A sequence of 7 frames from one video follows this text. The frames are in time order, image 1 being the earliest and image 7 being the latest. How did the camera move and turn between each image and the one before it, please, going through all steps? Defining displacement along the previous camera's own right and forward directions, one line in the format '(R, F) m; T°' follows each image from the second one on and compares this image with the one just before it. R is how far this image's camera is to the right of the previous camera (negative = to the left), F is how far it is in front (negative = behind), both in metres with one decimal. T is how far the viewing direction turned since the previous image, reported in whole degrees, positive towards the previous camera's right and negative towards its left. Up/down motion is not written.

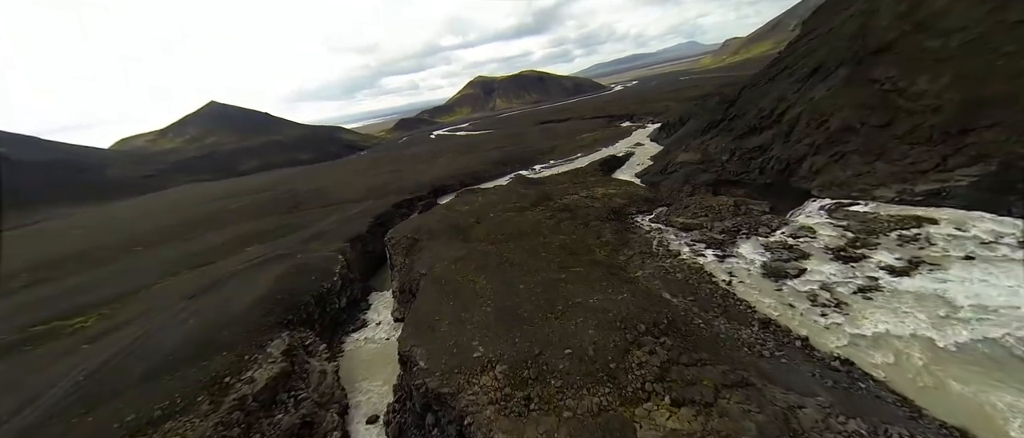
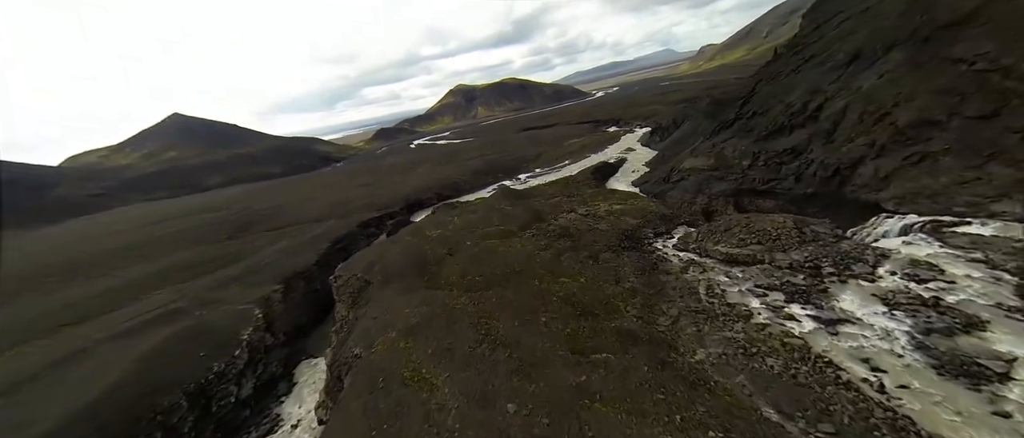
(+0.2, +6.0) m; +3°
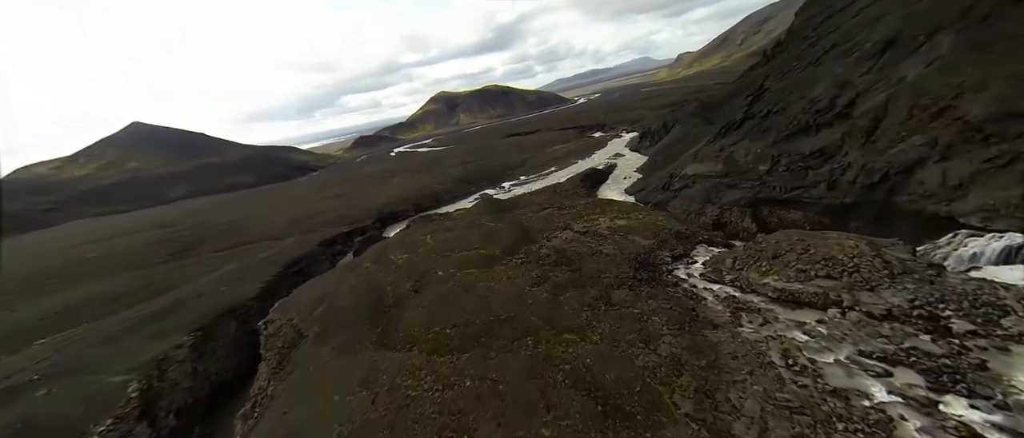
(+0.1, +4.5) m; +3°
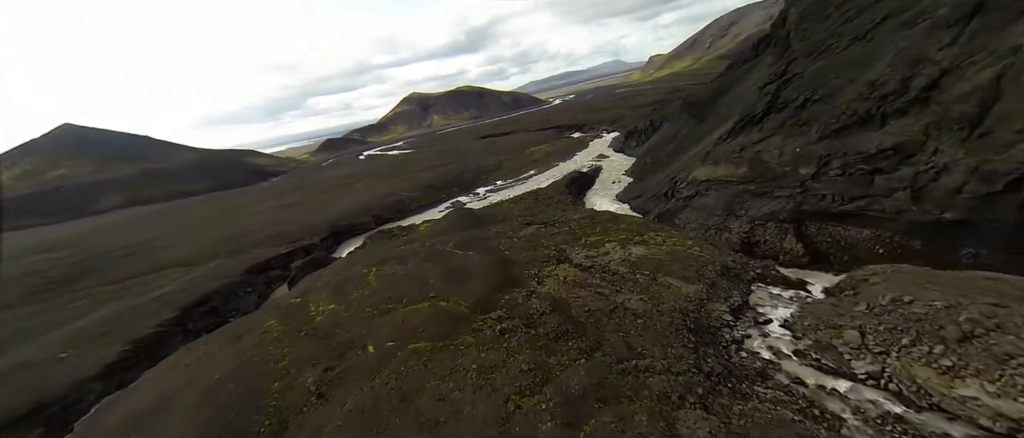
(+0.2, +6.4) m; +4°
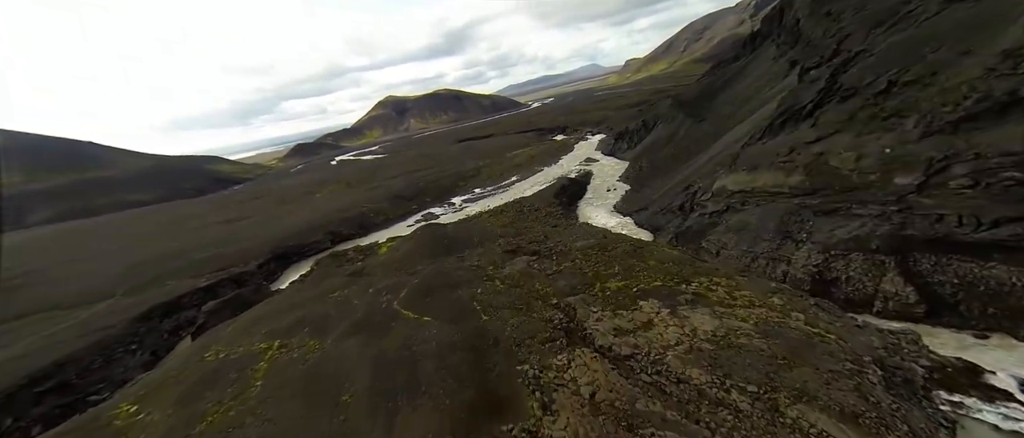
(+0.1, +6.6) m; +3°
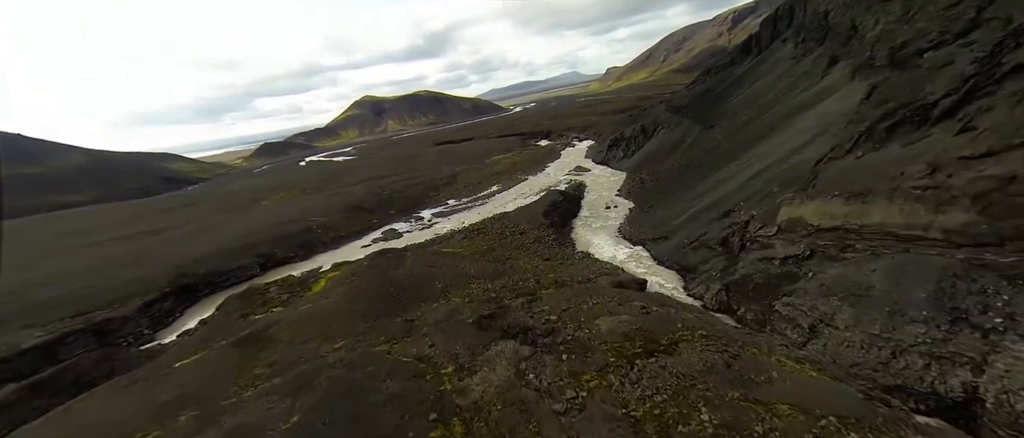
(+0.1, +7.8) m; +4°
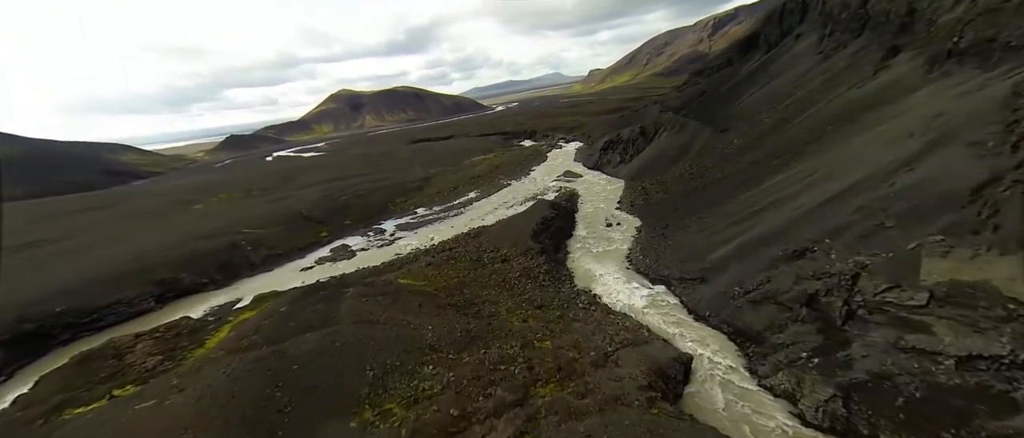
(+0.1, +7.1) m; +3°
